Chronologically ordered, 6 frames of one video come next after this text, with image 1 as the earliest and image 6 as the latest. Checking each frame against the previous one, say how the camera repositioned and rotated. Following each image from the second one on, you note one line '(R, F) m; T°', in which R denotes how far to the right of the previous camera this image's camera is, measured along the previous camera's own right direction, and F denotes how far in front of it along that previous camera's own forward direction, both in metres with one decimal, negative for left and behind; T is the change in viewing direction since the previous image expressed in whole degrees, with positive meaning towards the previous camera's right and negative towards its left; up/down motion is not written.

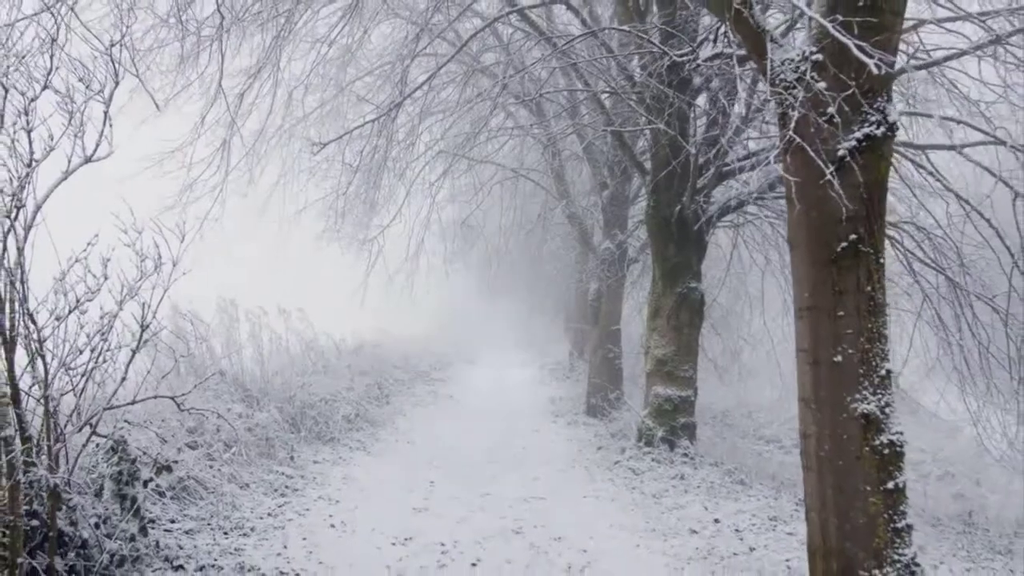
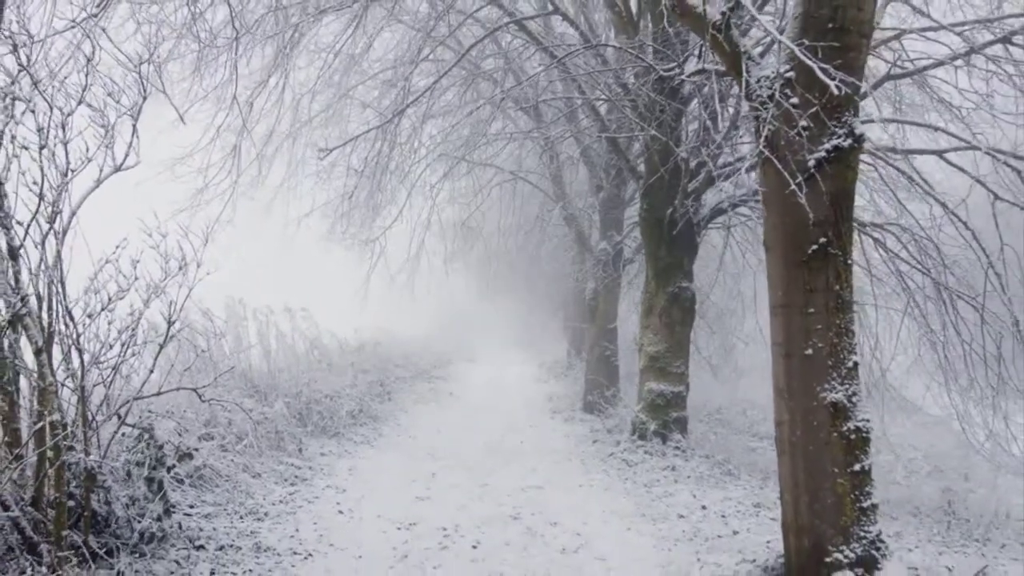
(0.0, -0.3) m; 0°
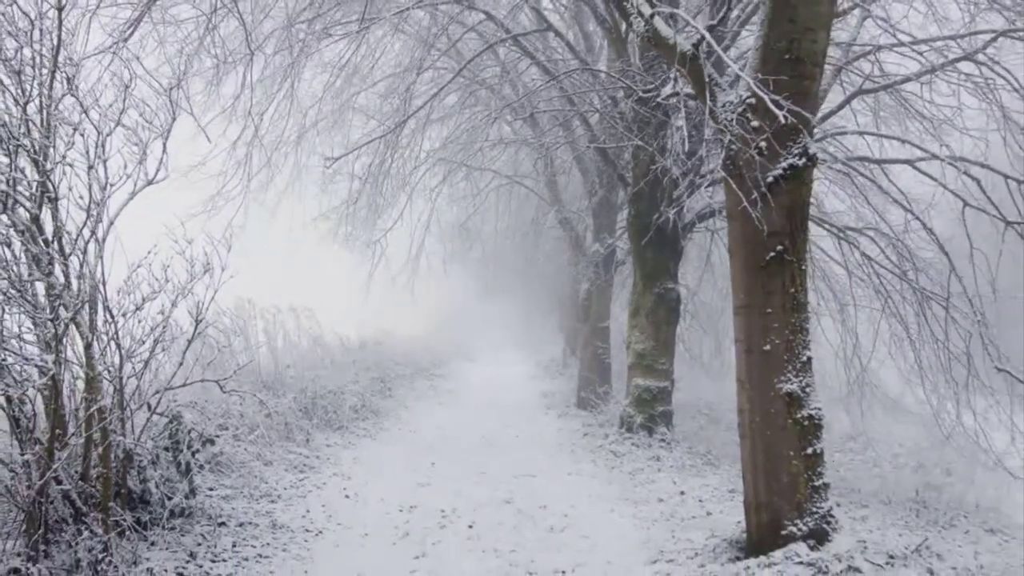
(+0.1, -0.5) m; 0°
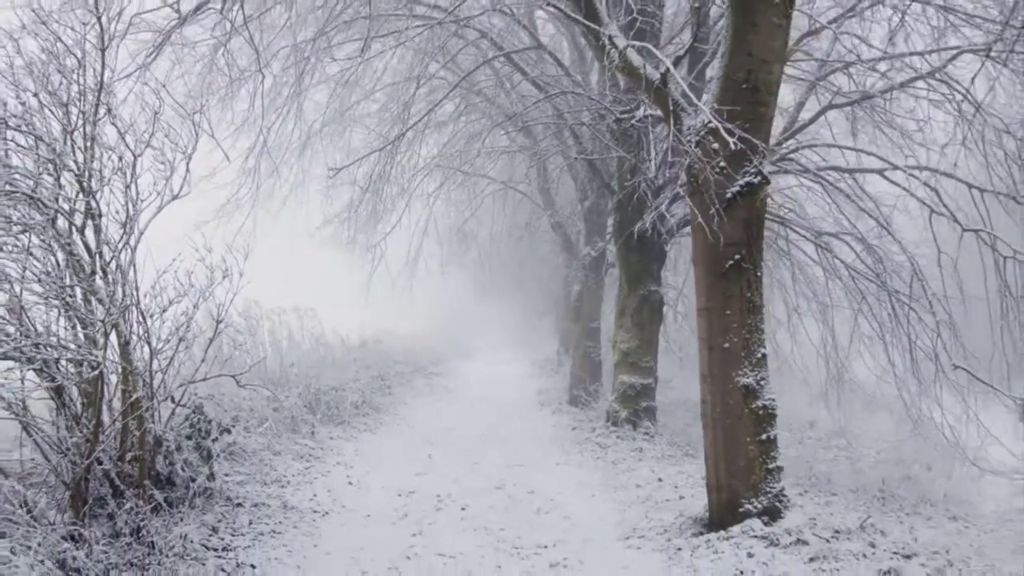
(+0.1, -0.5) m; 0°
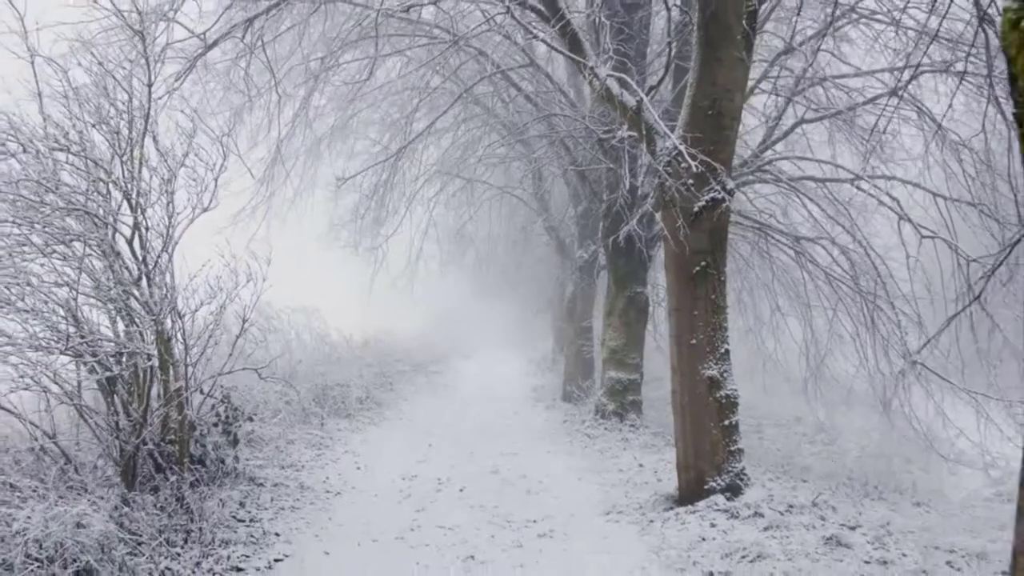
(+0.1, -0.6) m; 0°
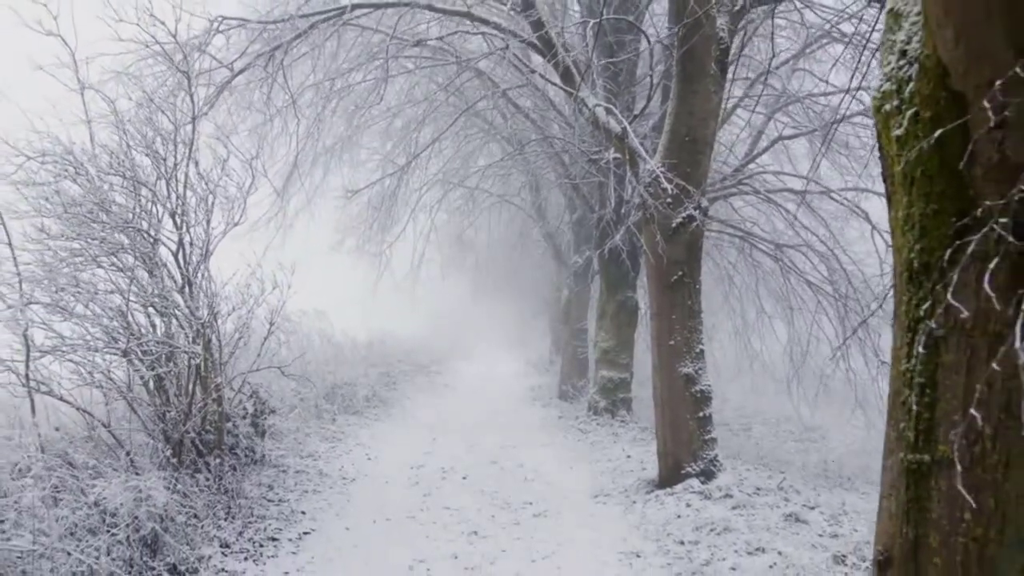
(0.0, -0.7) m; 0°
